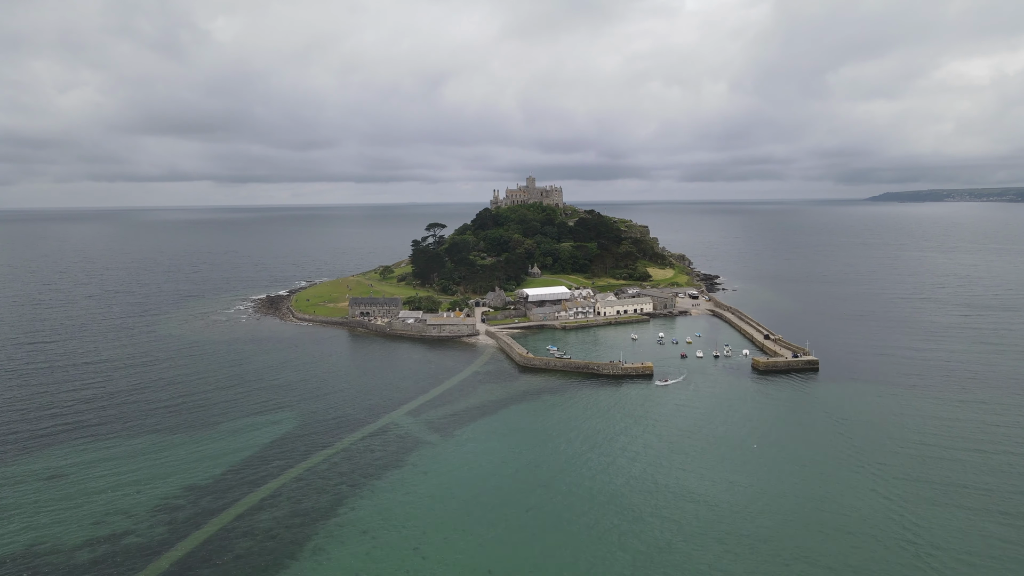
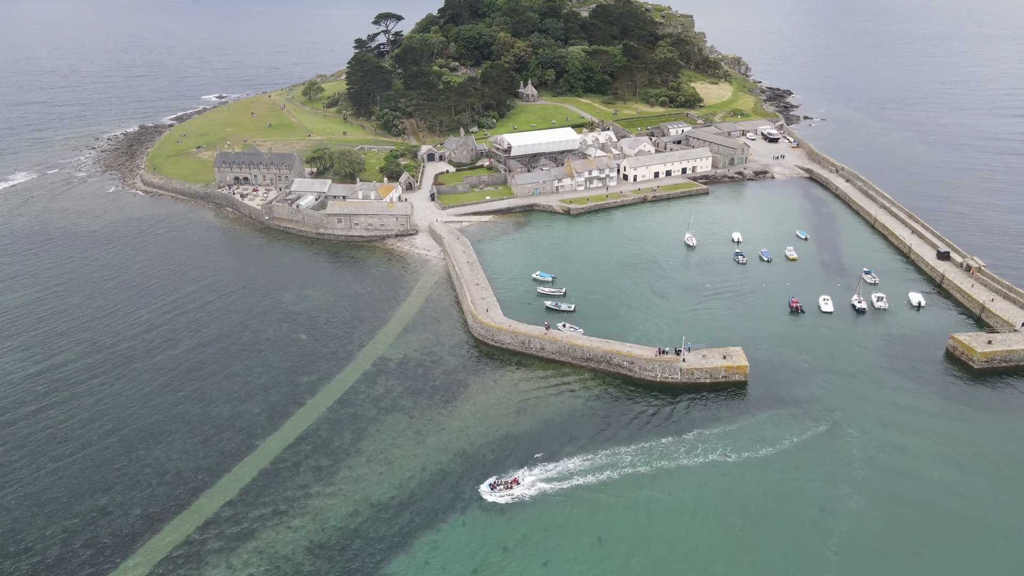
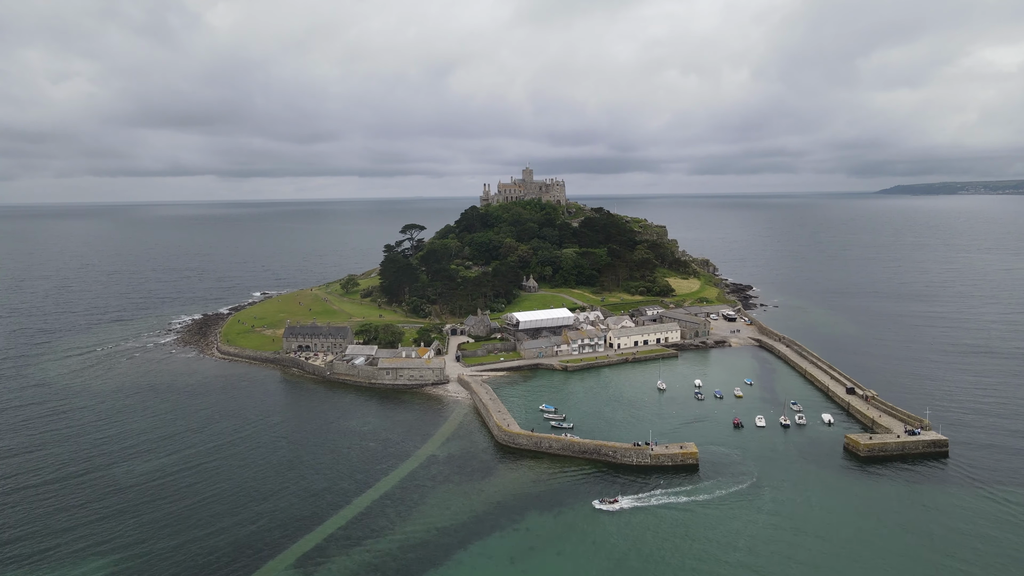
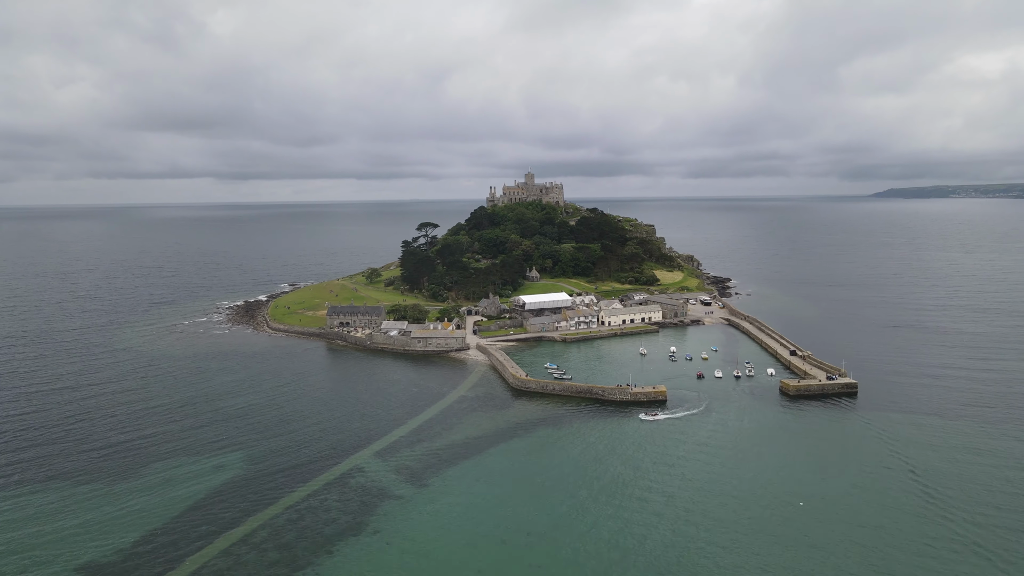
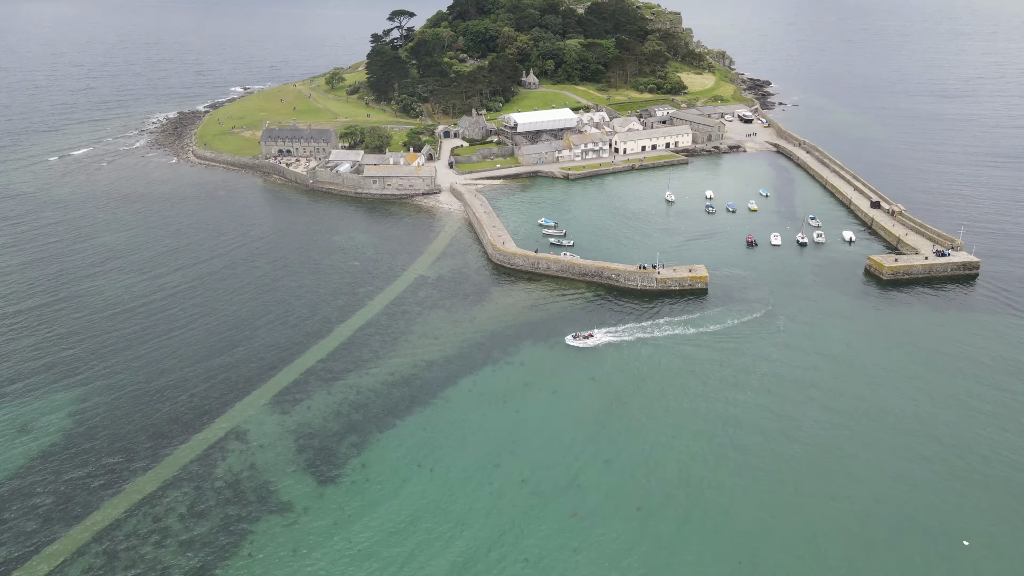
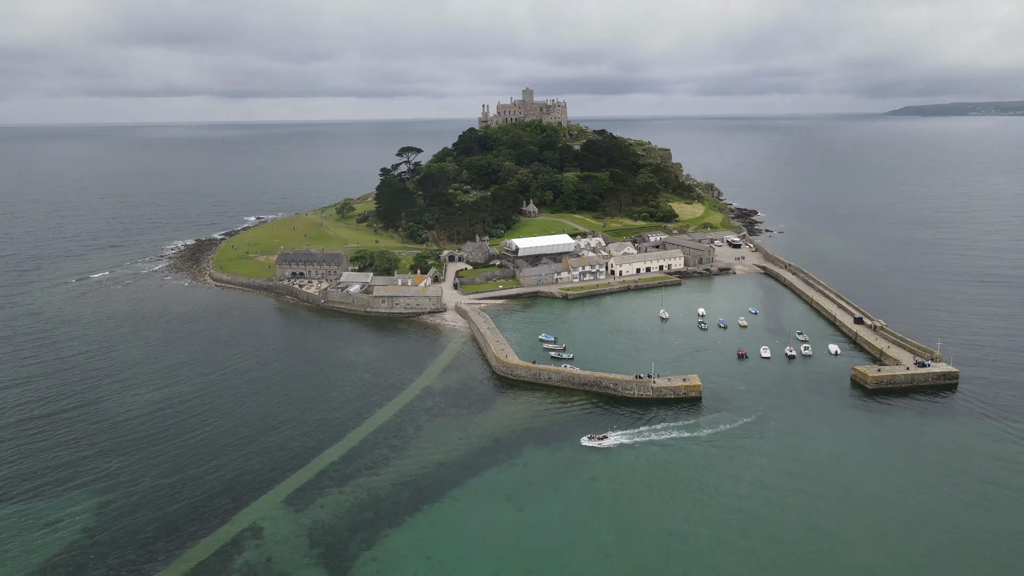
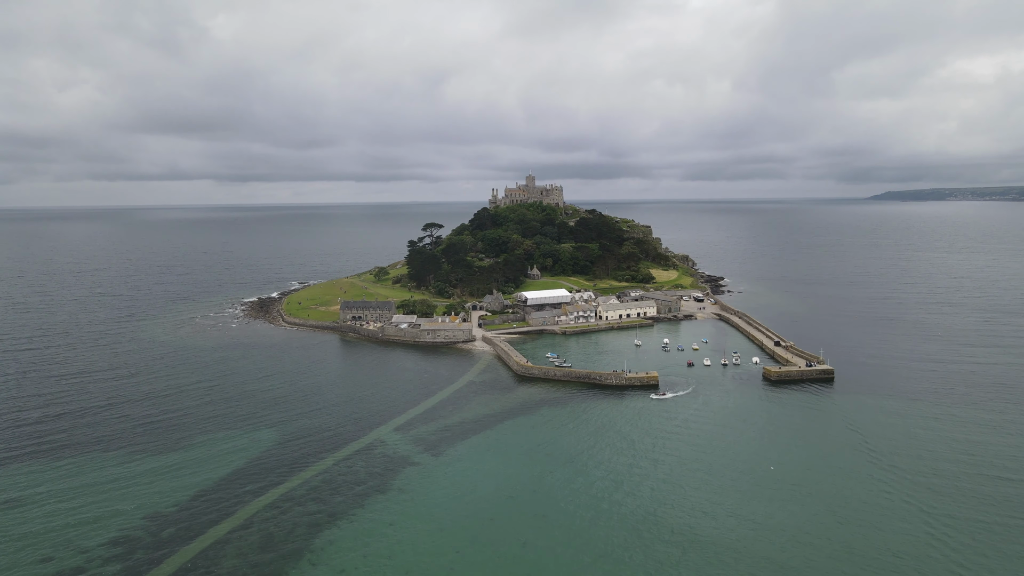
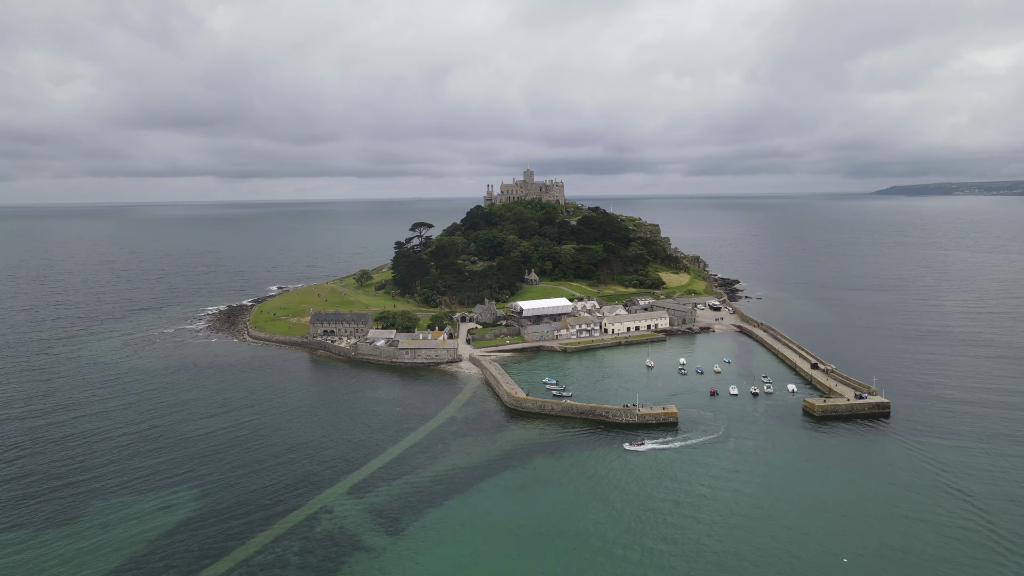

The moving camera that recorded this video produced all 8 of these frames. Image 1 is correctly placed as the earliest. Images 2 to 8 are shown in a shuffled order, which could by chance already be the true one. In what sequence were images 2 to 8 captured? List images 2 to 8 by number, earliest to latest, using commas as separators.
7, 4, 8, 3, 6, 5, 2
